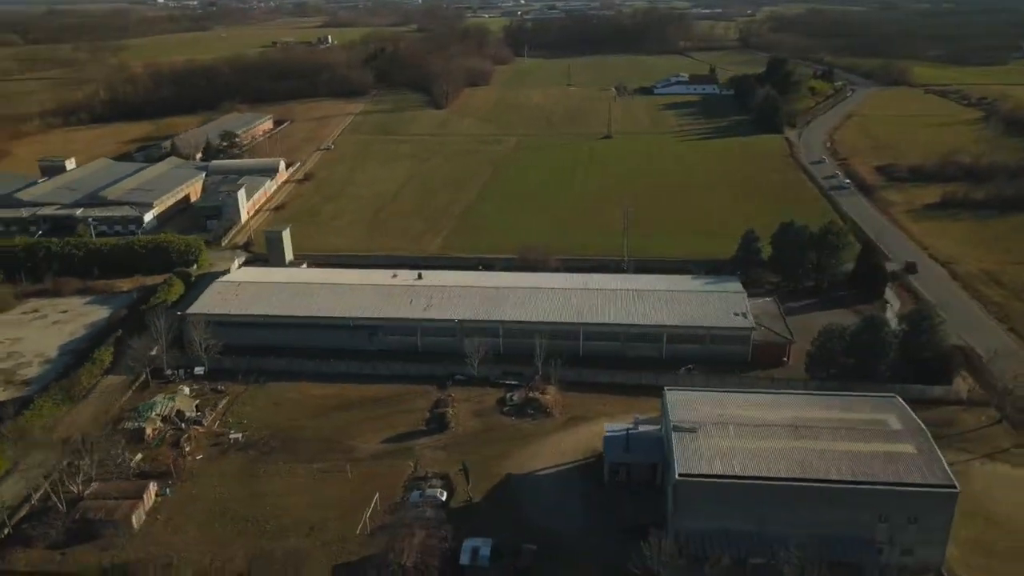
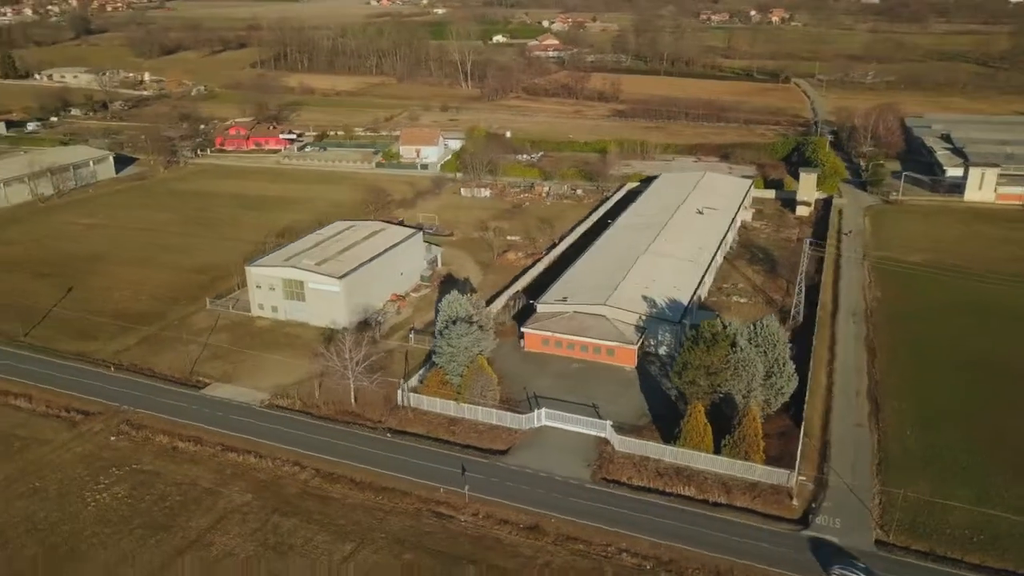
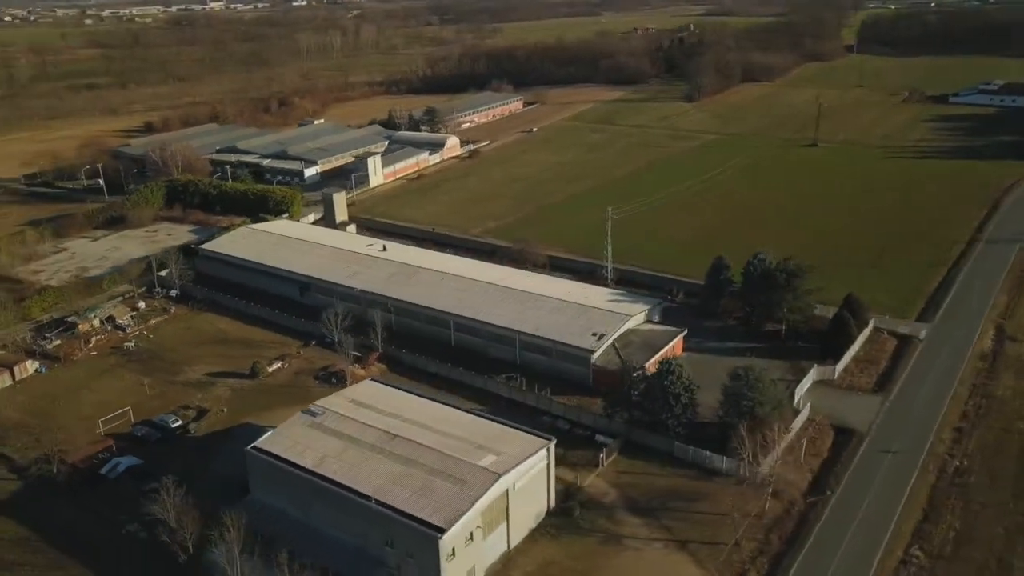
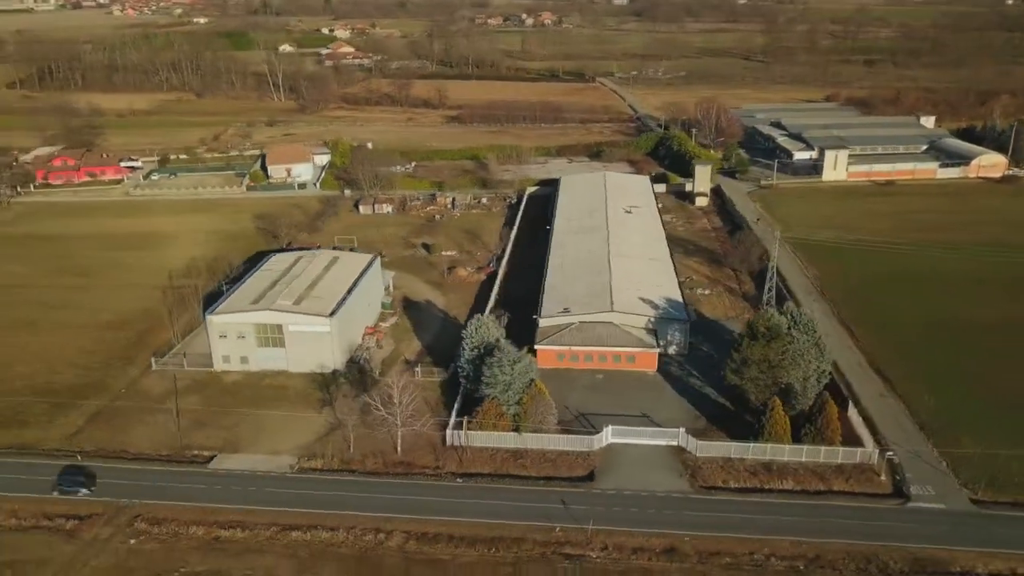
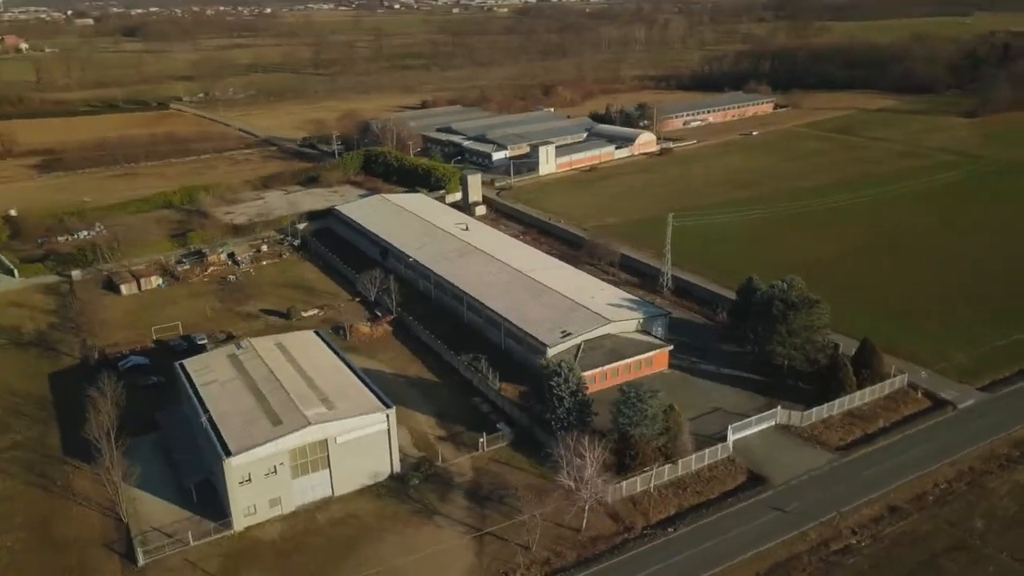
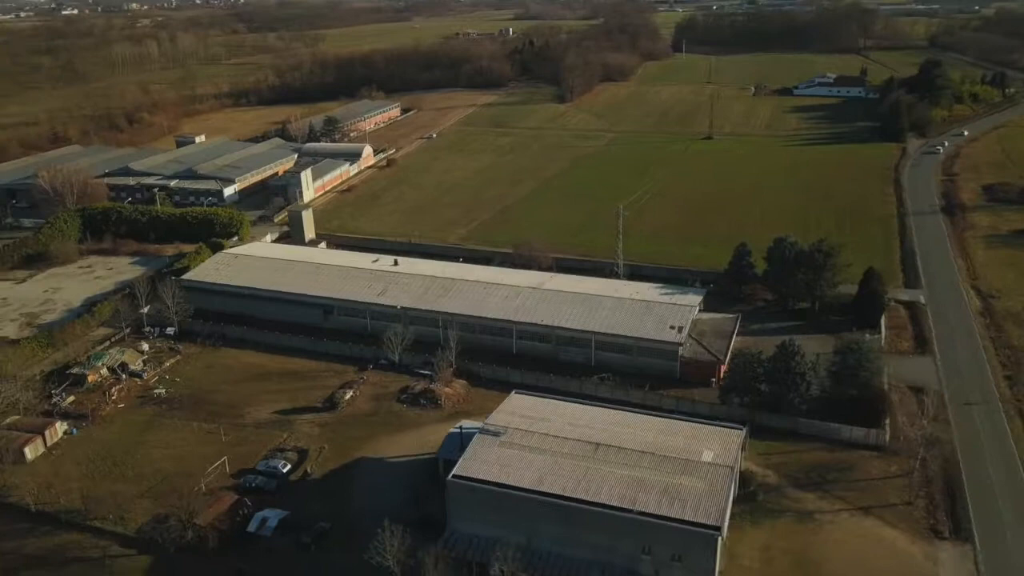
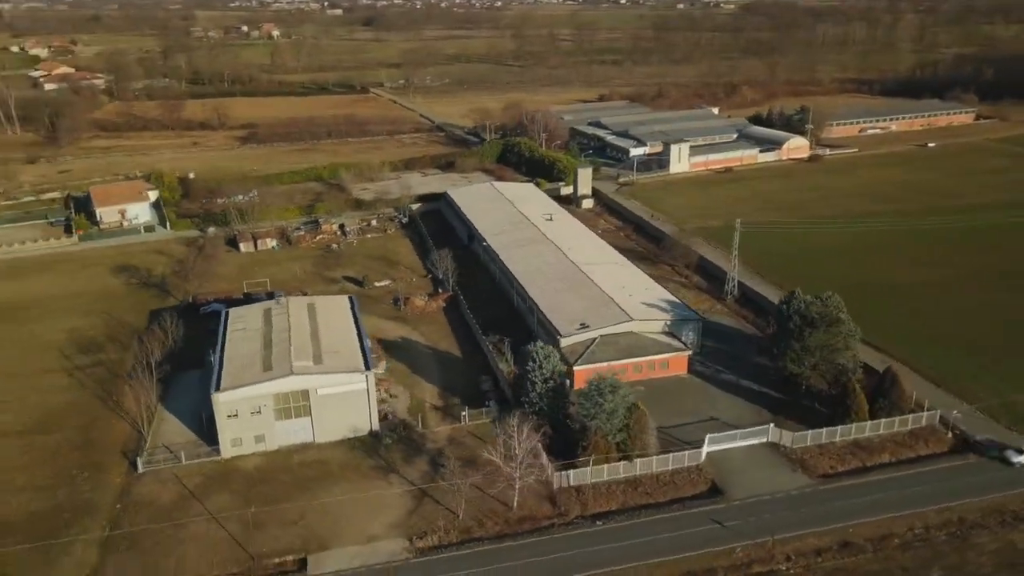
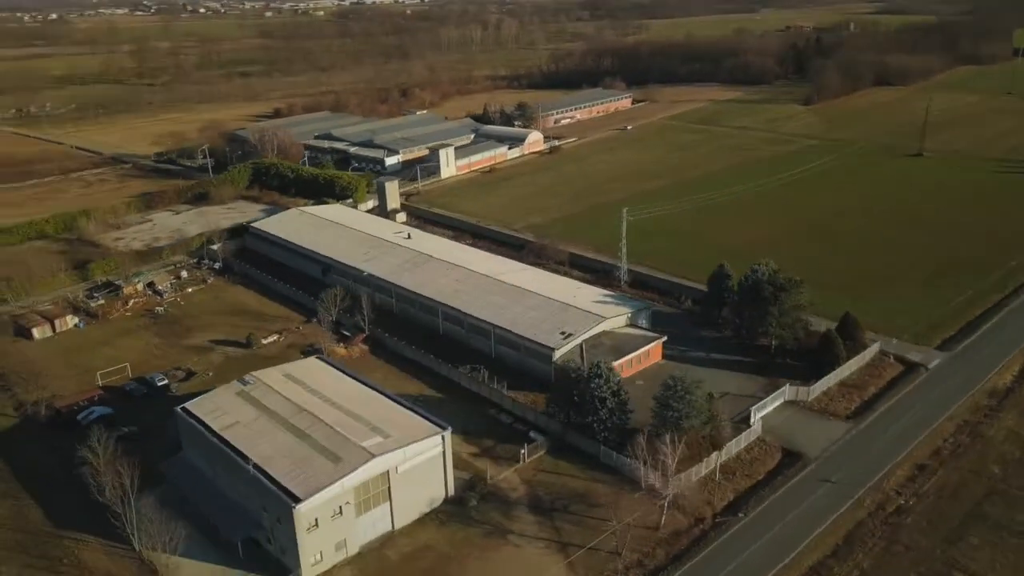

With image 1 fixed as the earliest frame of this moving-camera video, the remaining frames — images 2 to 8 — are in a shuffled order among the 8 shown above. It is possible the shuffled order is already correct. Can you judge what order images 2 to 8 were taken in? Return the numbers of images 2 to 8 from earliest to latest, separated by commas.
6, 3, 8, 5, 7, 4, 2
